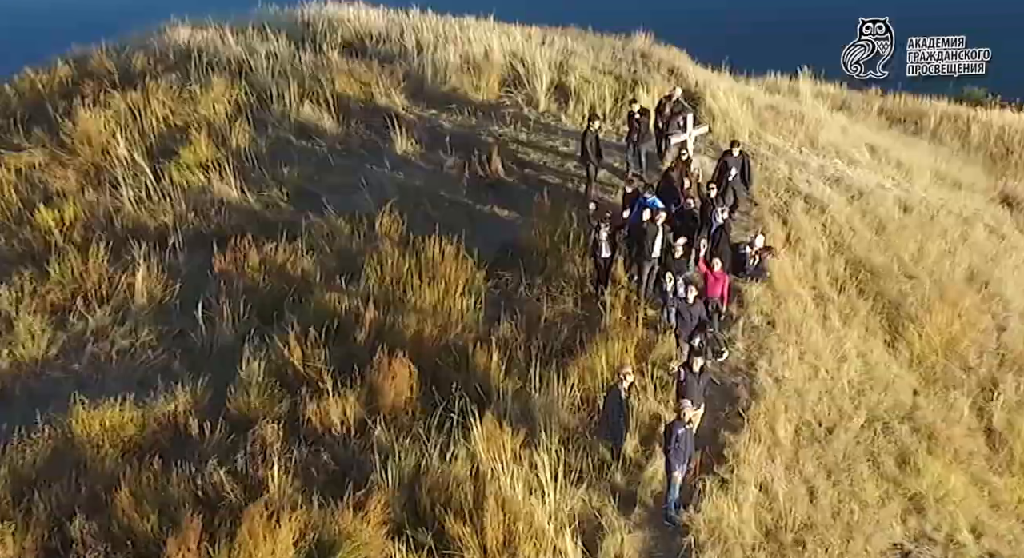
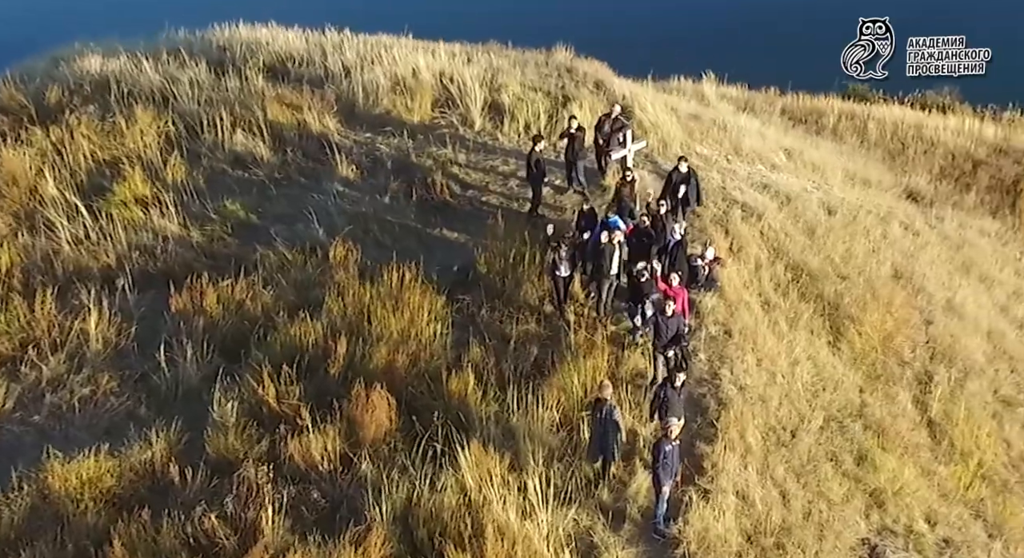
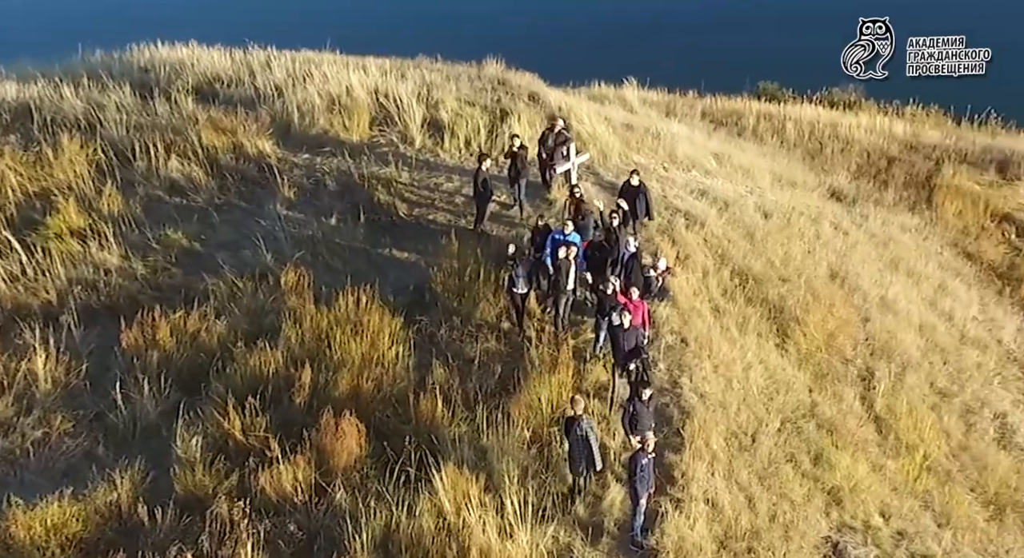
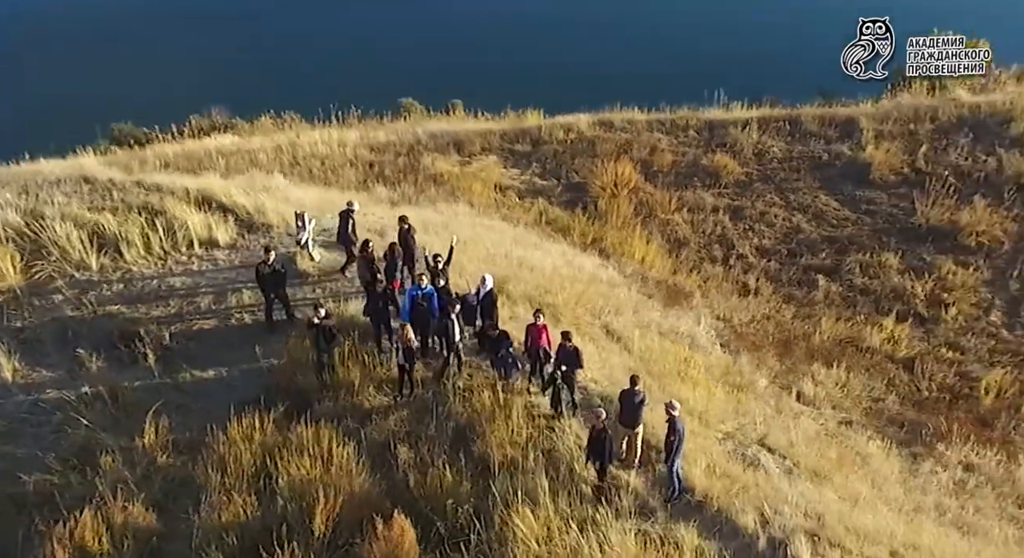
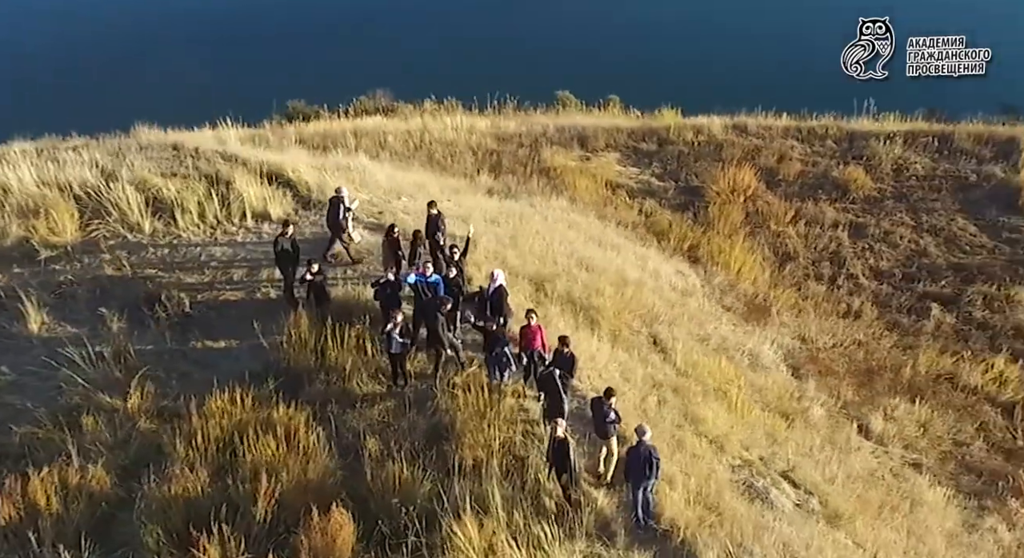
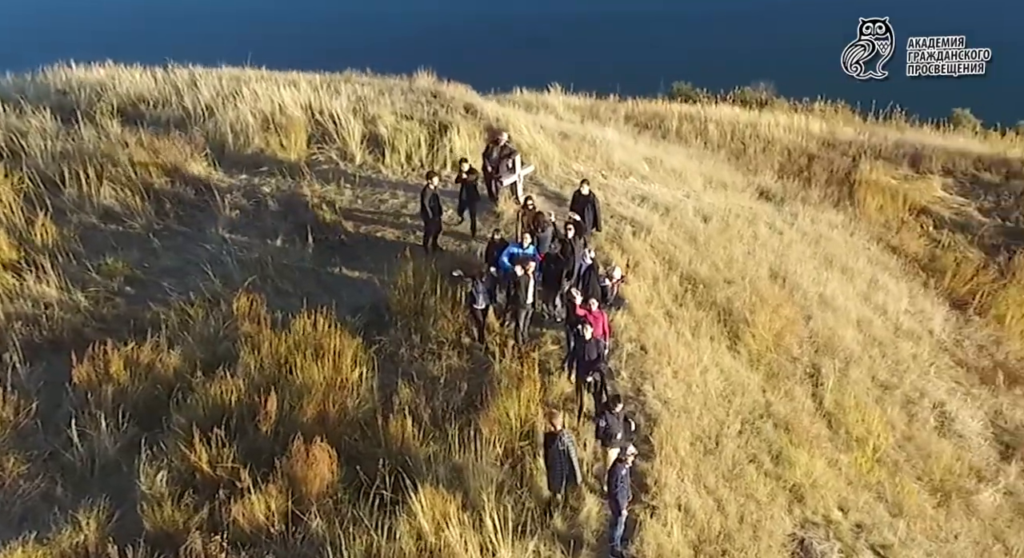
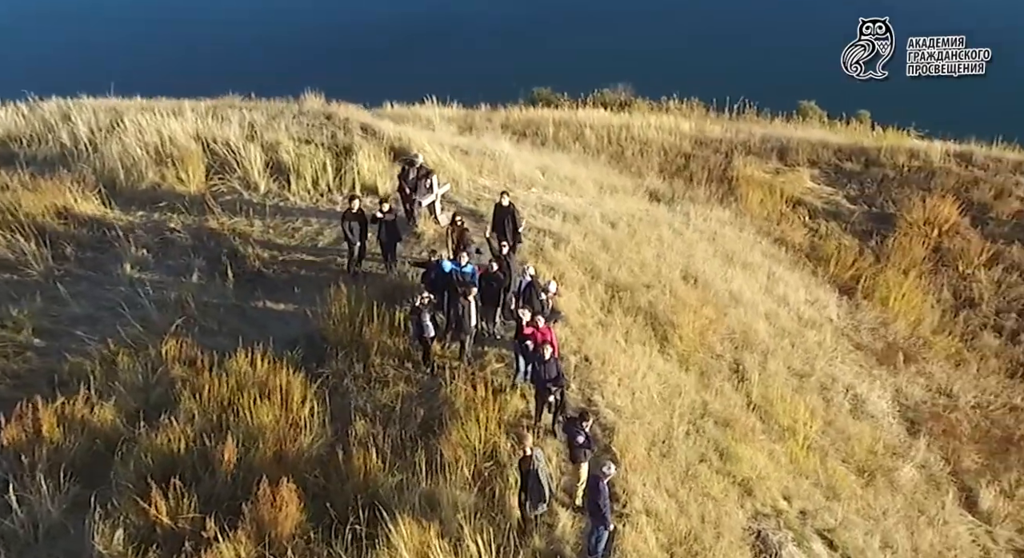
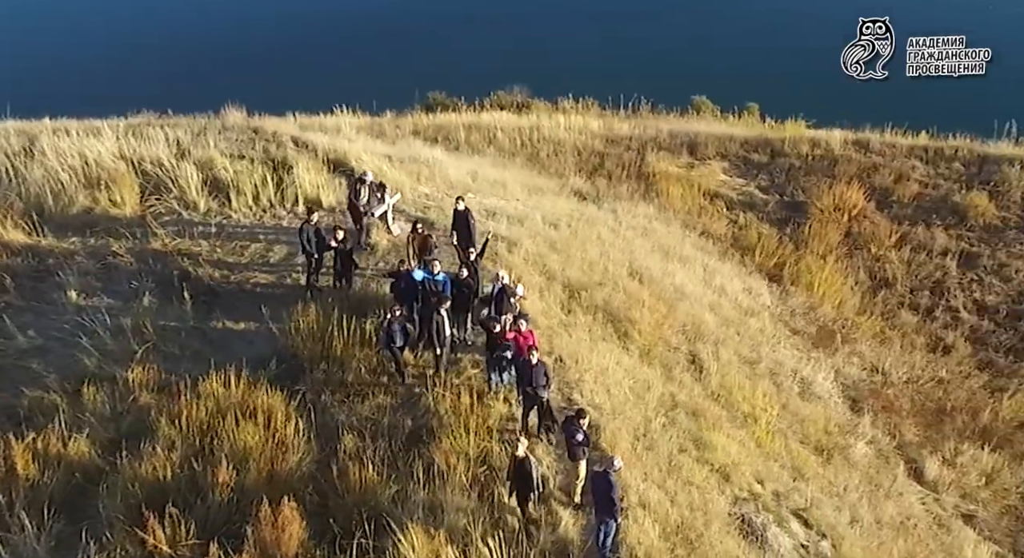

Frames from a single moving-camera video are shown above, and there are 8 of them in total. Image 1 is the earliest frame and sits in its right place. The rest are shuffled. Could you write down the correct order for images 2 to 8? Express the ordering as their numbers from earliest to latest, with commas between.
2, 3, 6, 7, 8, 5, 4
